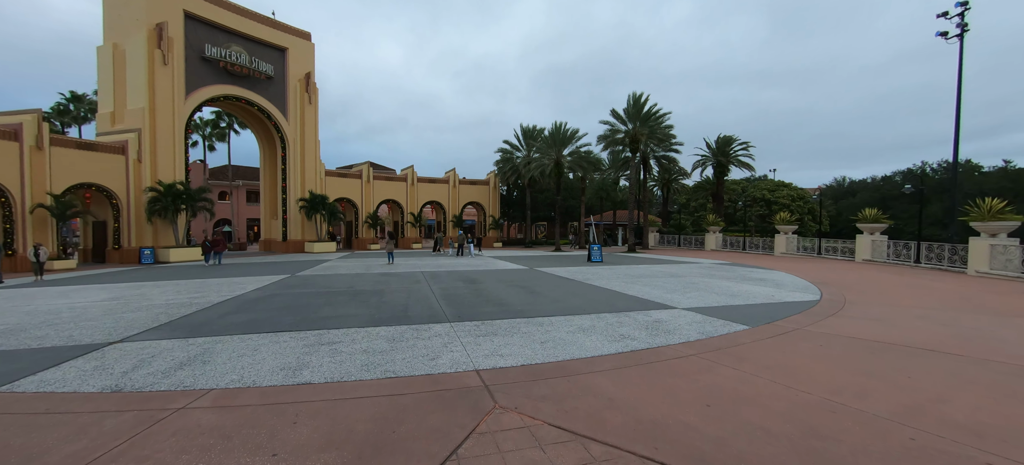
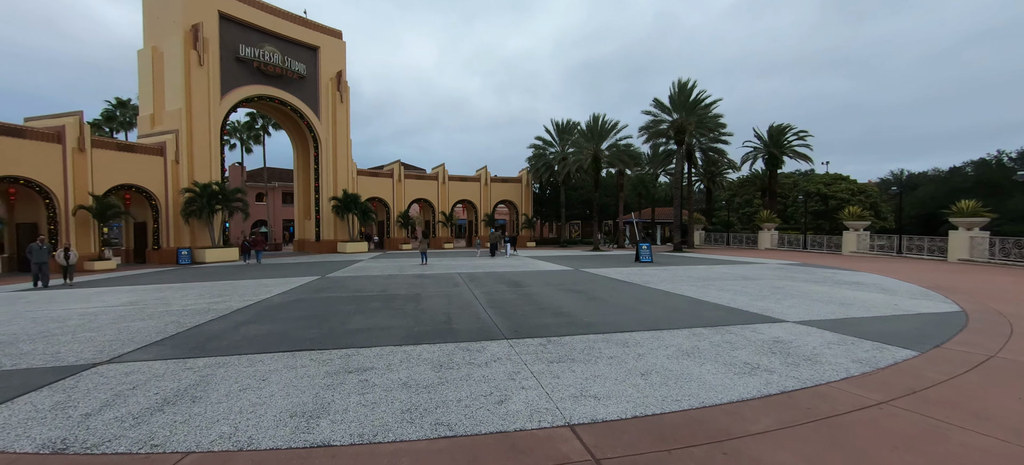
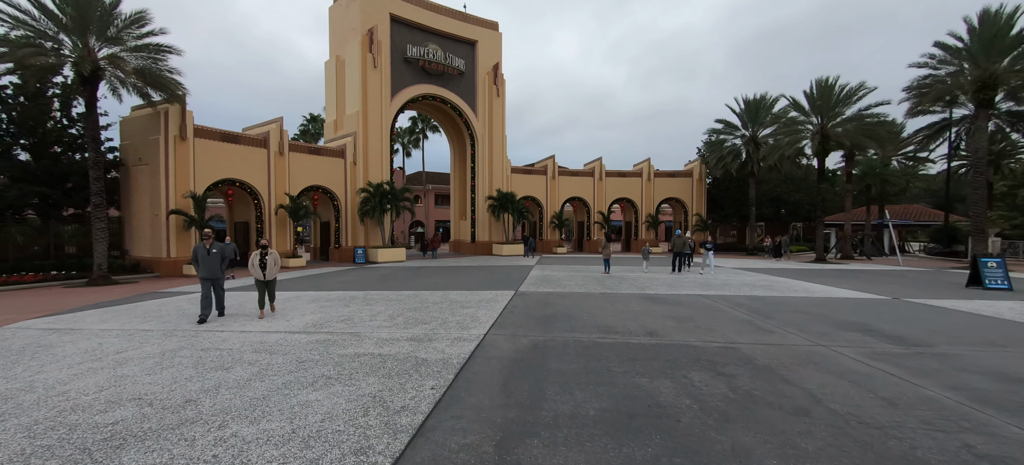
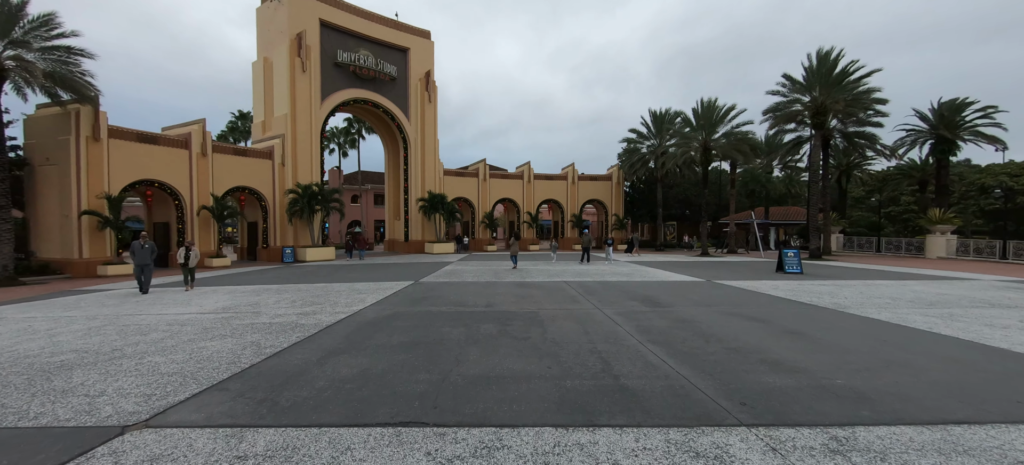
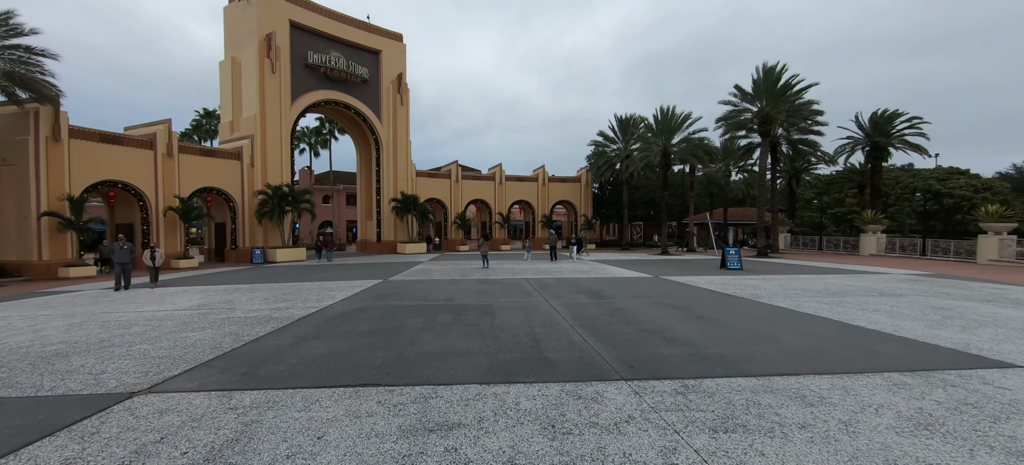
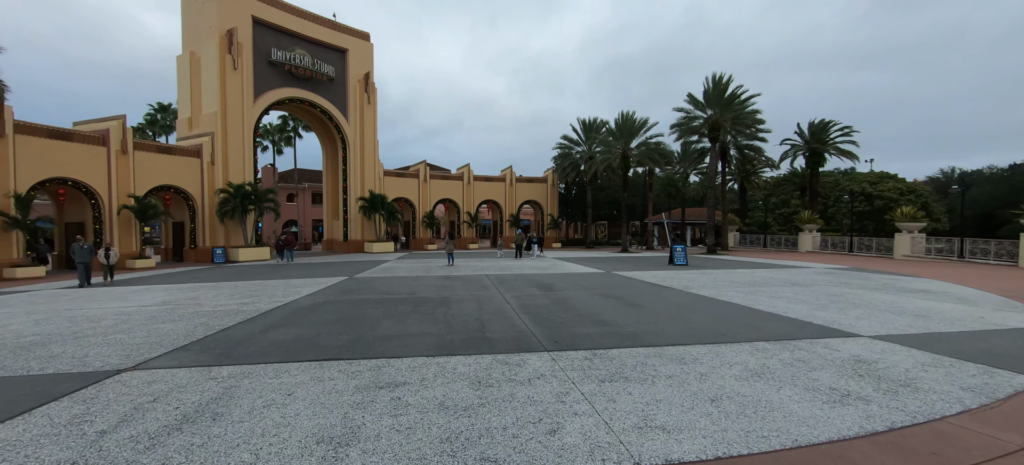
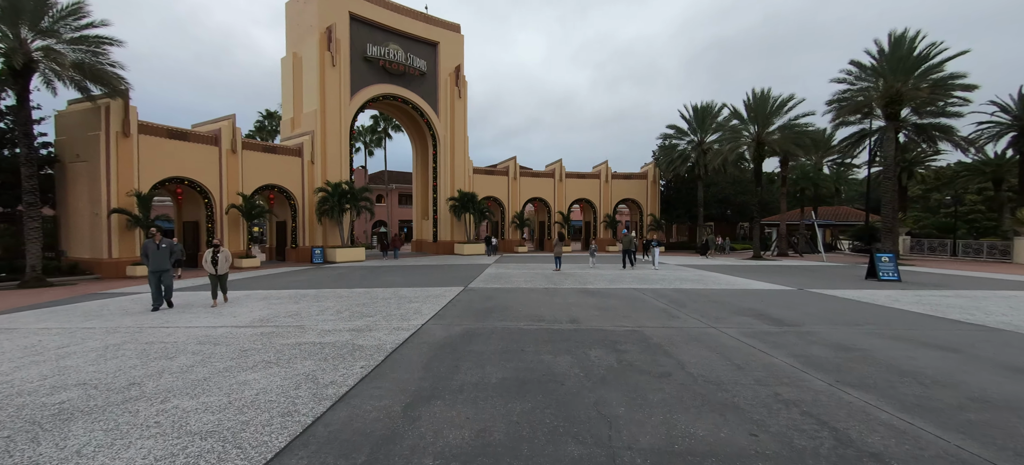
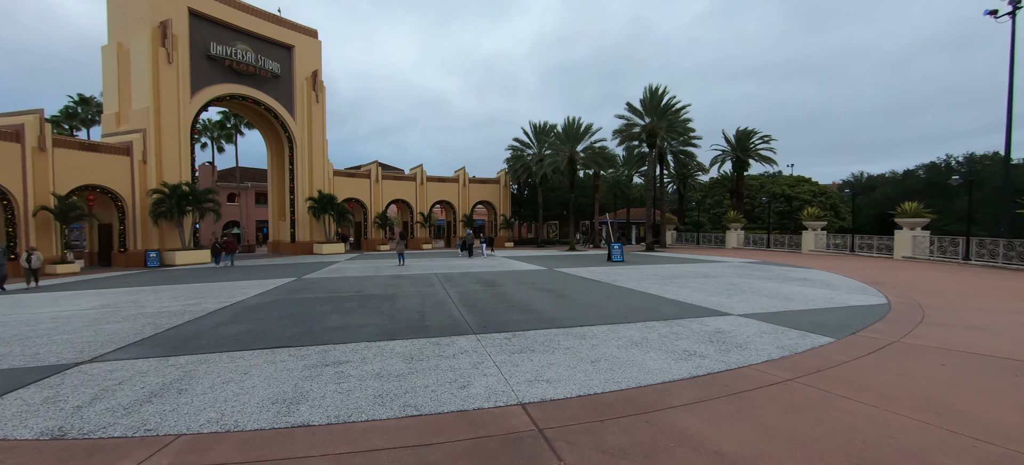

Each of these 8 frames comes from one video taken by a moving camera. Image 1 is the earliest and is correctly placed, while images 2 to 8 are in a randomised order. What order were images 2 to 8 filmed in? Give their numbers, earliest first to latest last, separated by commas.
8, 2, 6, 5, 4, 7, 3
